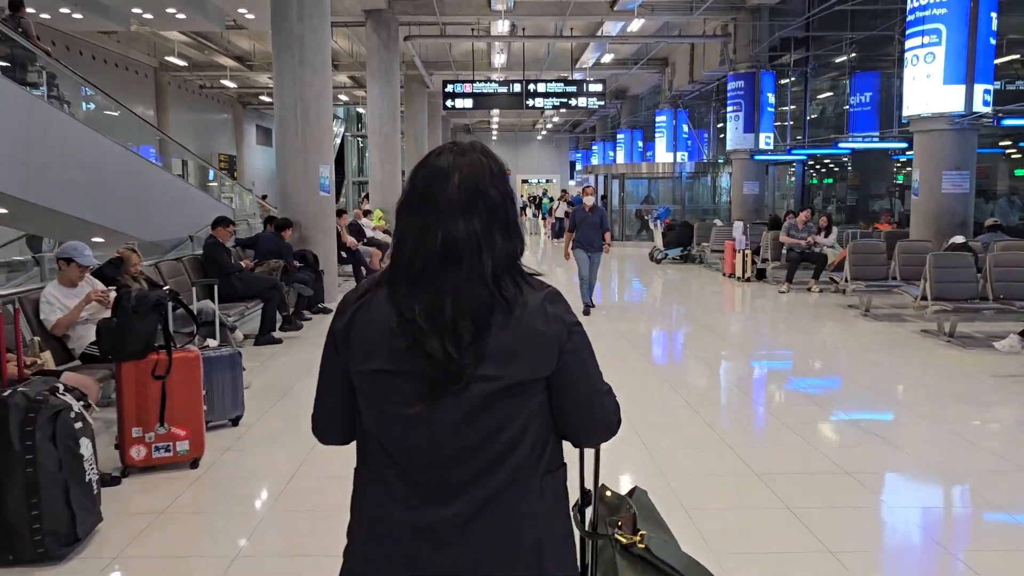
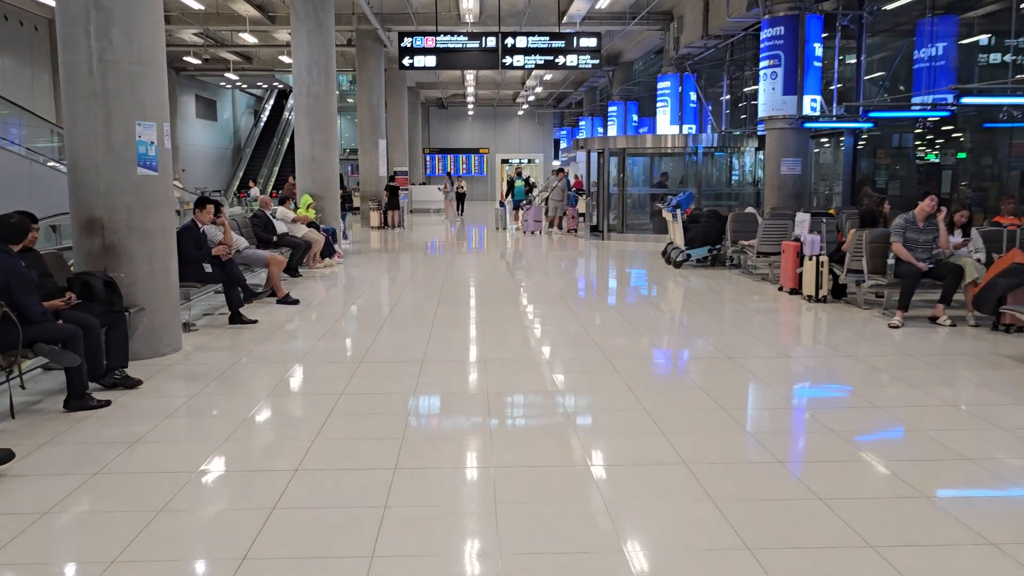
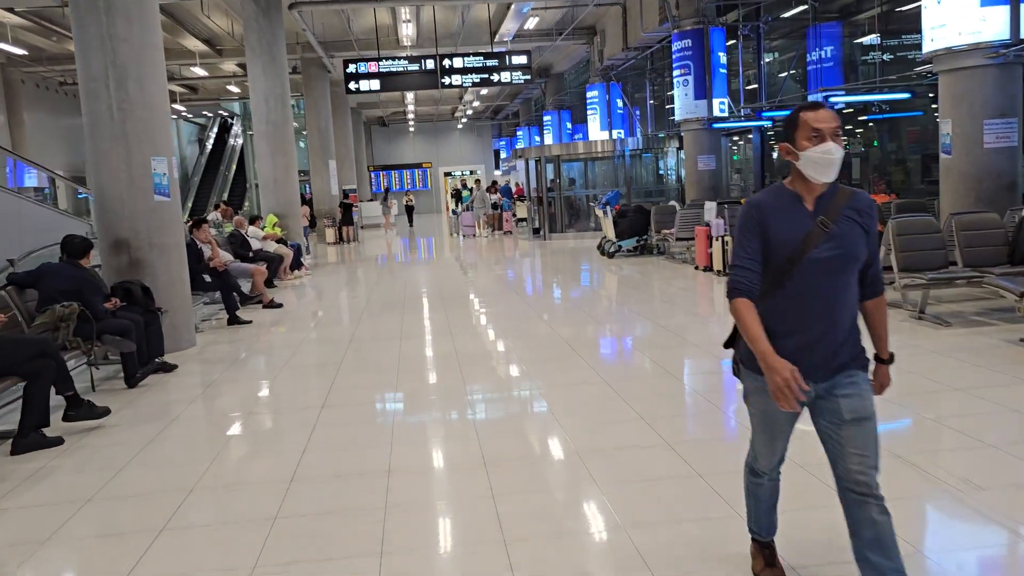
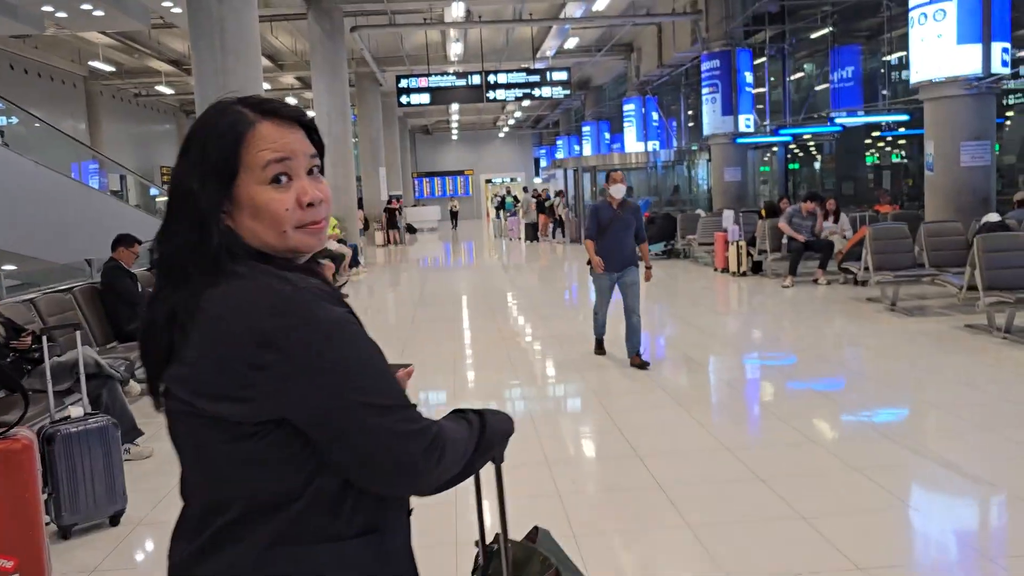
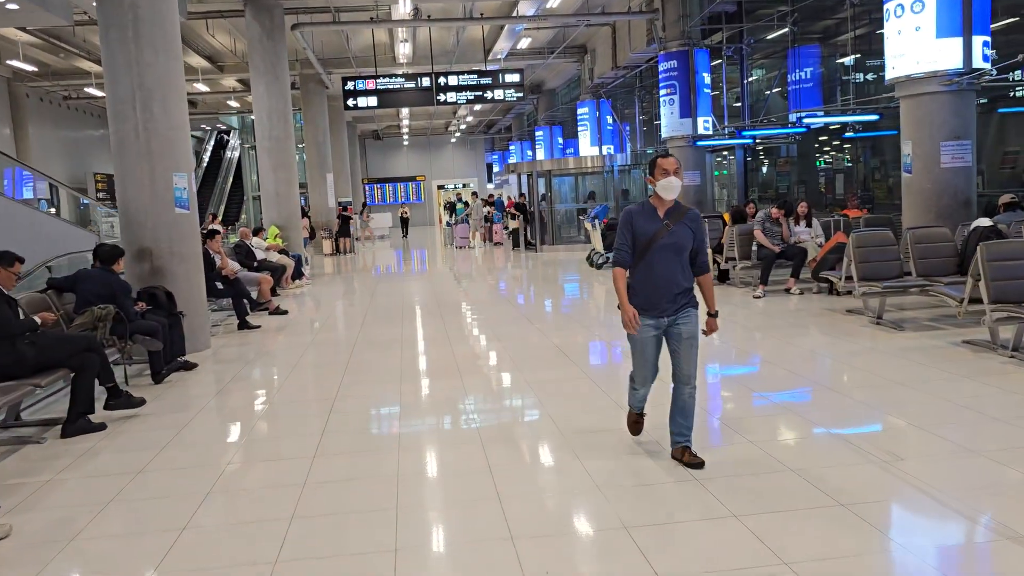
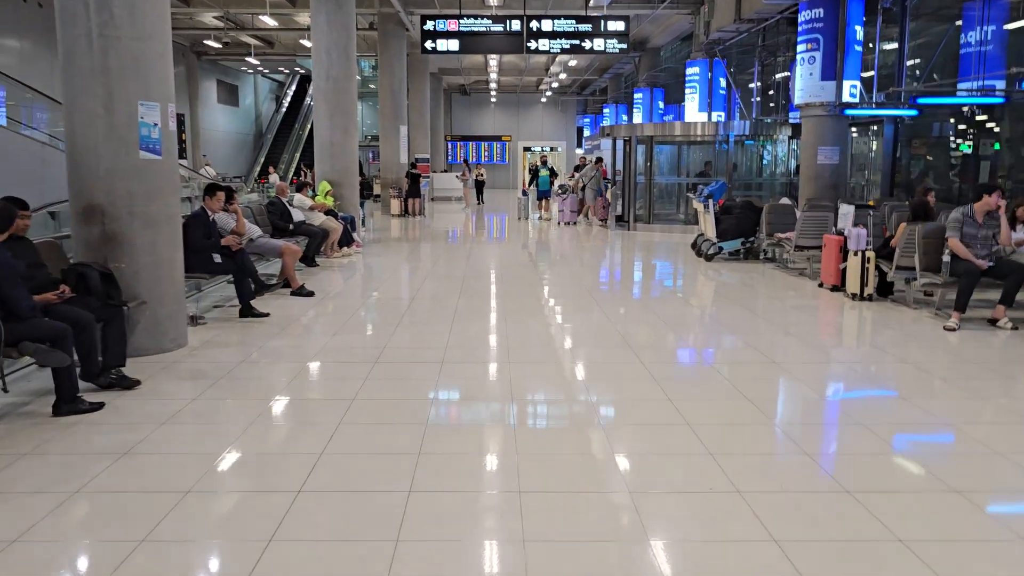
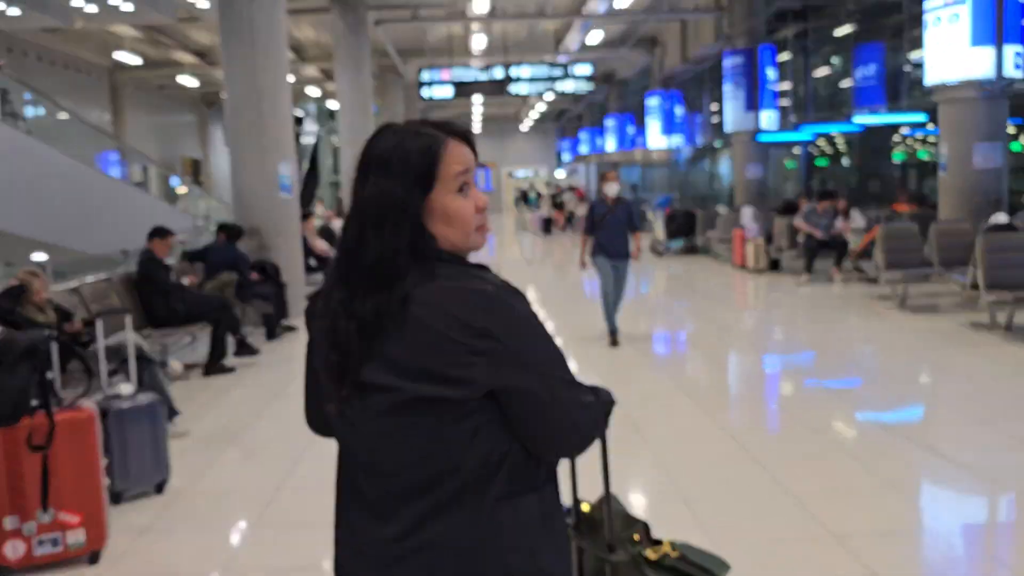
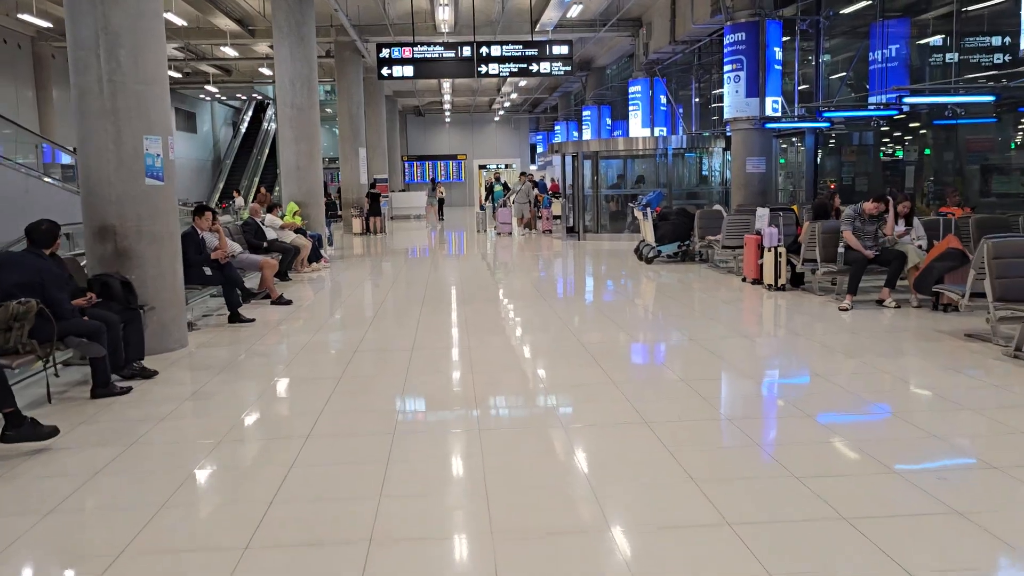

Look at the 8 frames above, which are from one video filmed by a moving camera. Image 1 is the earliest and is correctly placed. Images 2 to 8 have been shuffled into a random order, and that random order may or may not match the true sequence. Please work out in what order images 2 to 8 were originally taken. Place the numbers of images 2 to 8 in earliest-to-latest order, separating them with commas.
7, 4, 5, 3, 8, 2, 6
